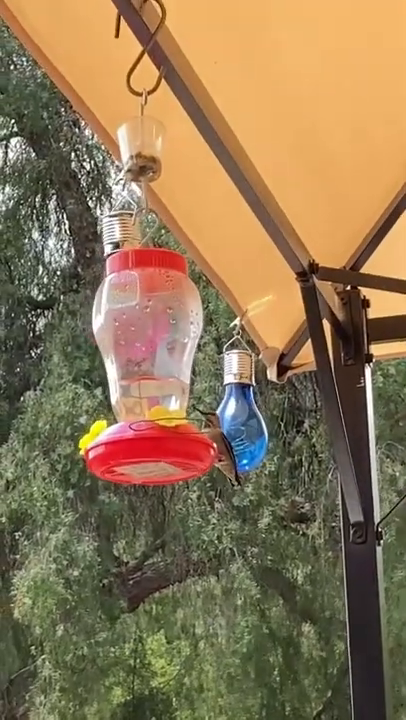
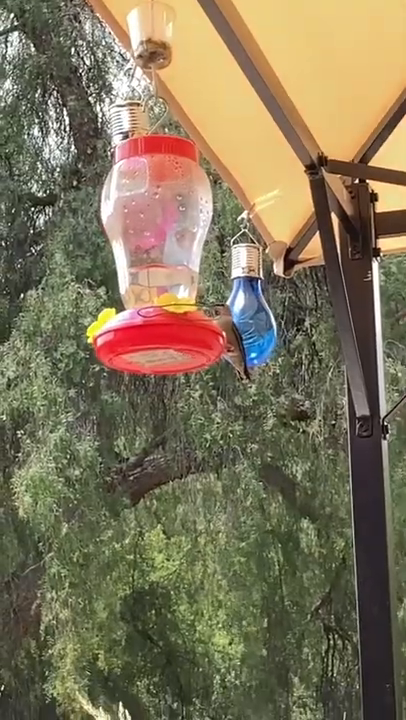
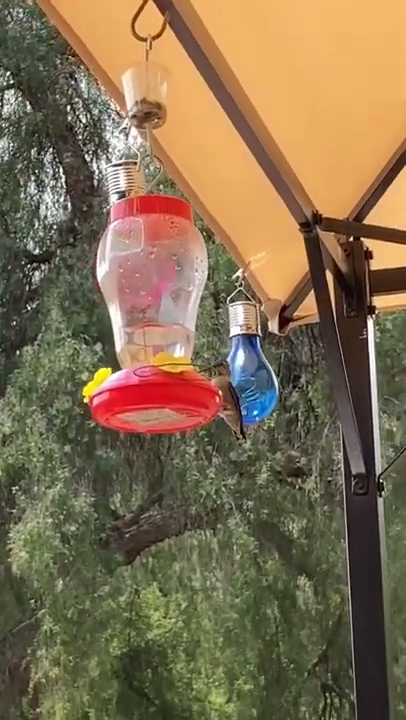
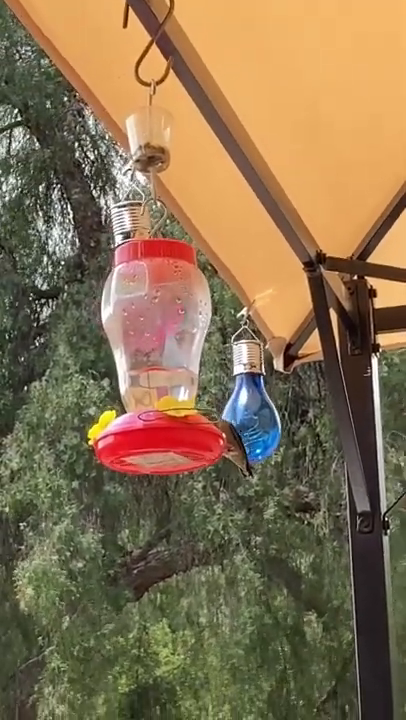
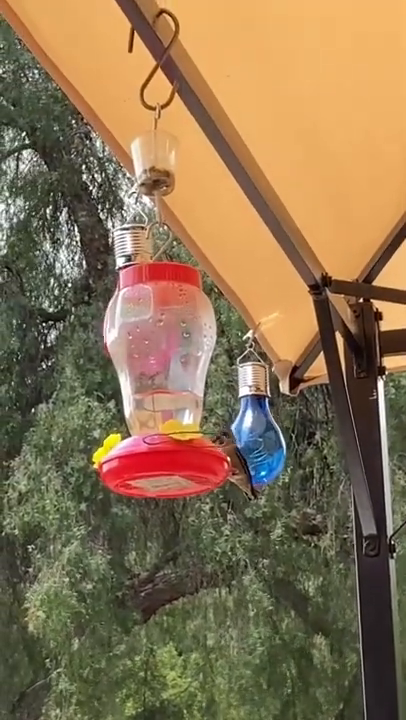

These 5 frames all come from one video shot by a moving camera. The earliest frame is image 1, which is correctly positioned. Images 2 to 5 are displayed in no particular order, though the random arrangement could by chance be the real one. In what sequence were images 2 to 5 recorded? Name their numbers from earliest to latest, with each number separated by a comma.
5, 4, 3, 2
